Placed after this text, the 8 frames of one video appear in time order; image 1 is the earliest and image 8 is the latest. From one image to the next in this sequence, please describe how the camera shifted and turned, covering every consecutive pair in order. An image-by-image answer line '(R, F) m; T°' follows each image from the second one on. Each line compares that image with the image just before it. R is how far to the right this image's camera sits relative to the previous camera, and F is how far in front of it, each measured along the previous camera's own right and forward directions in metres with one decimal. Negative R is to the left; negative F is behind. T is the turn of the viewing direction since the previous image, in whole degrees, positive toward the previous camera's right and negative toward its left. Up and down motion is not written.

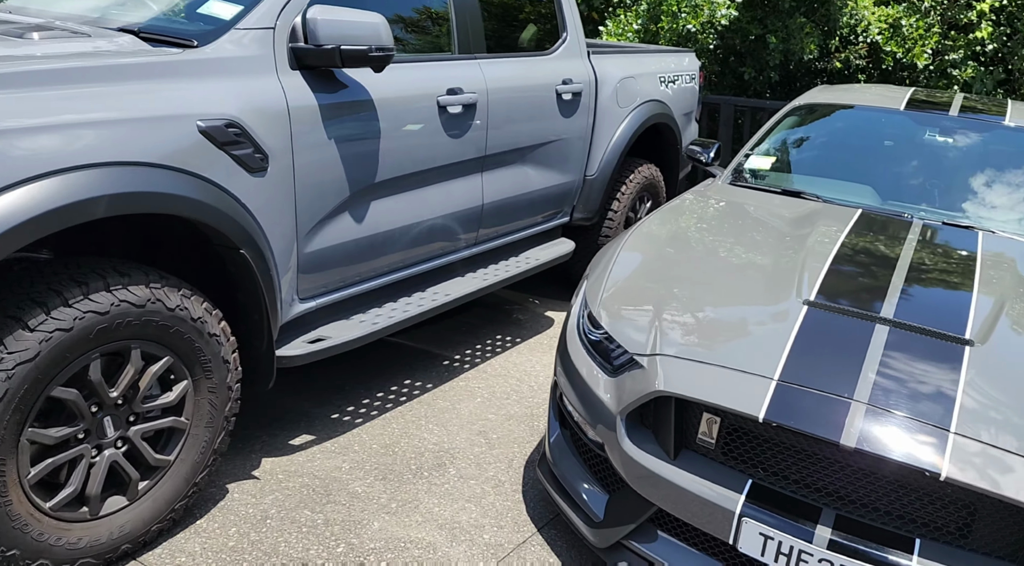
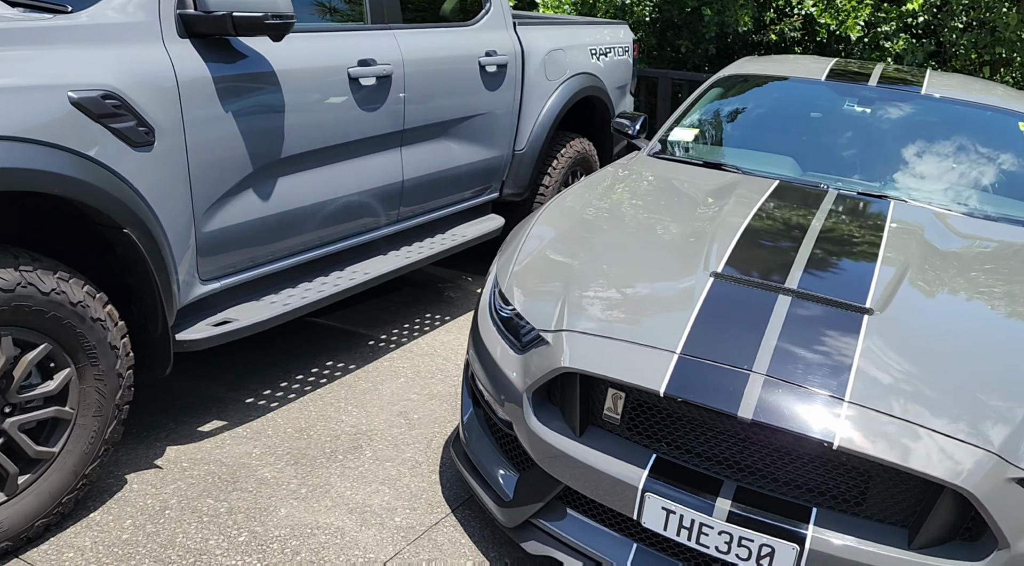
(+0.2, +0.1) m; +3°
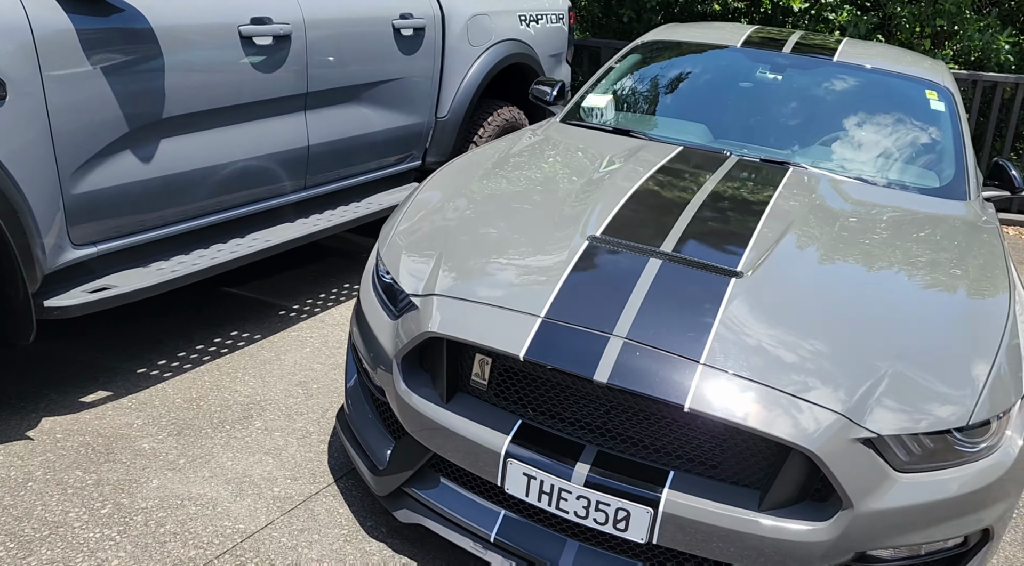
(+0.3, 0.0) m; +2°
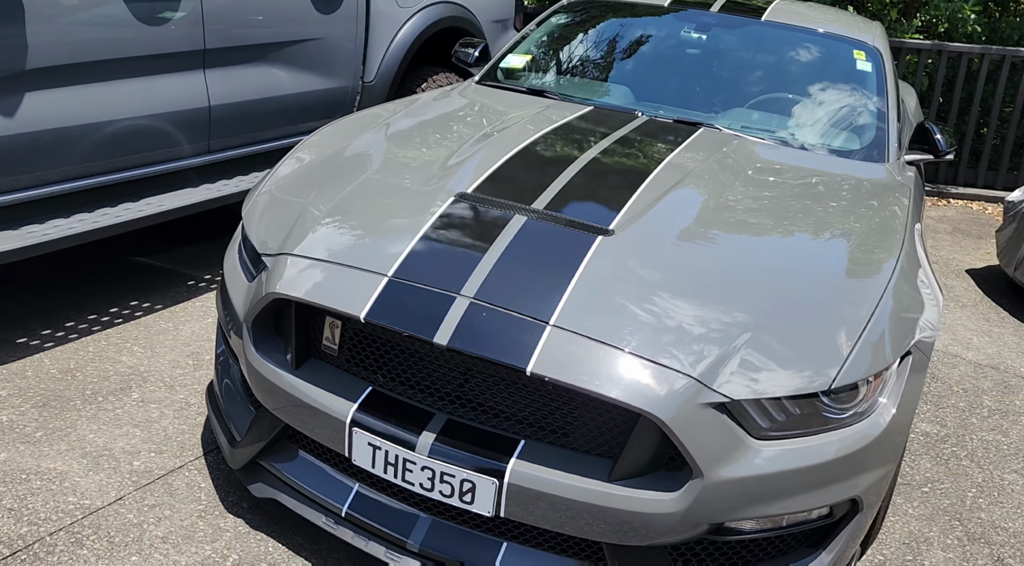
(+0.4, +0.1) m; 0°
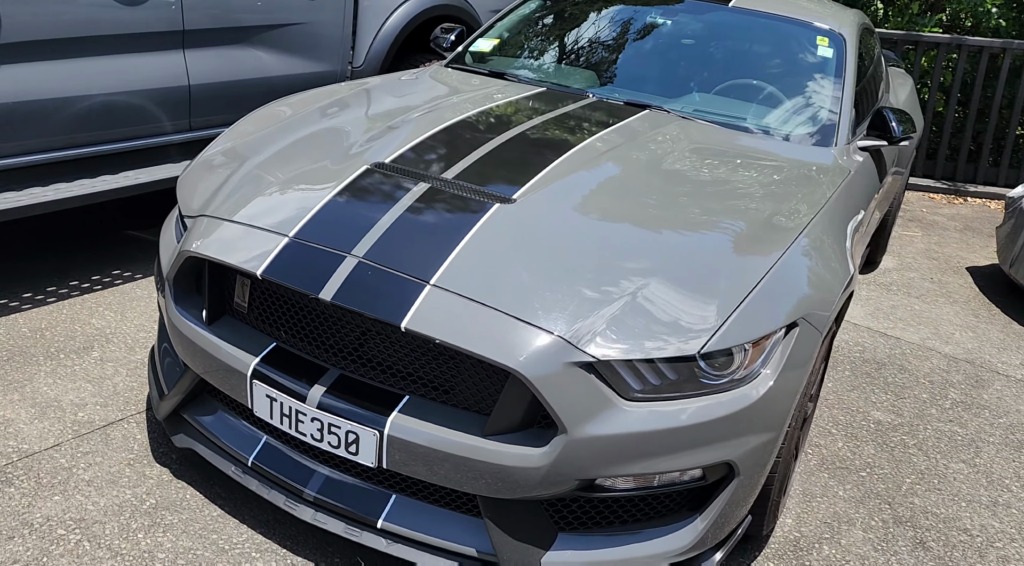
(+0.4, -0.1) m; -4°
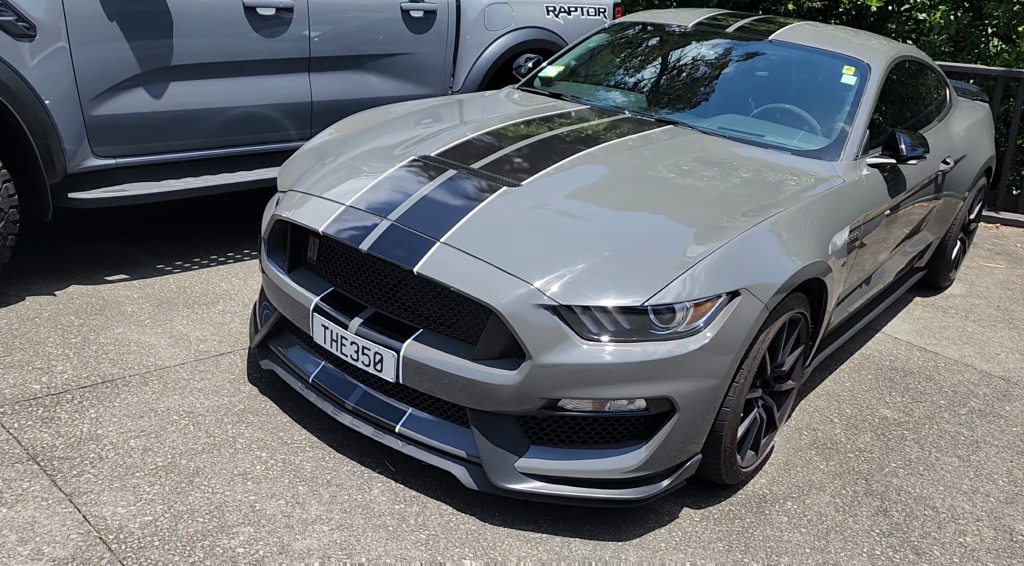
(+0.5, -0.5) m; -10°
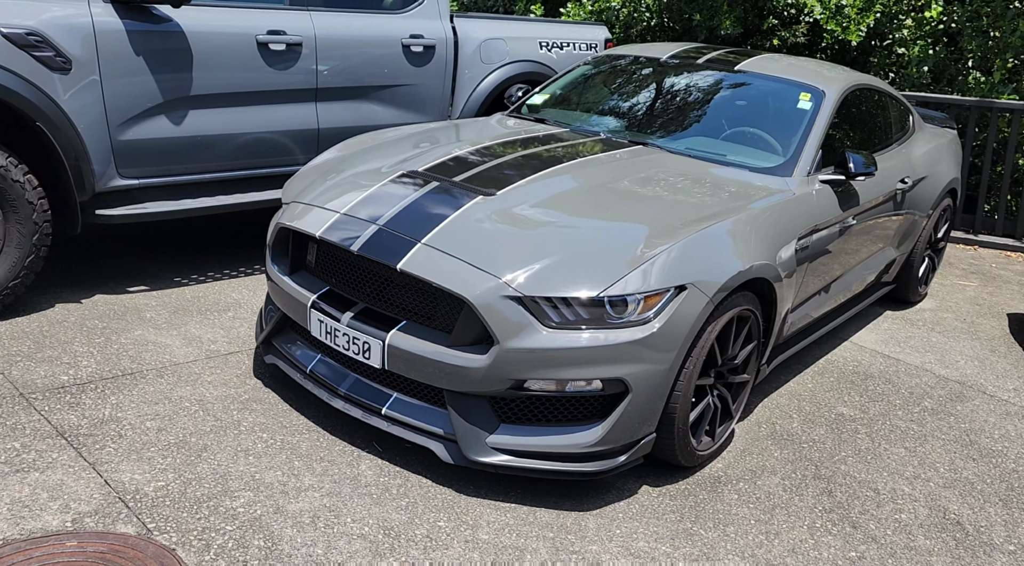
(+0.1, -0.3) m; -1°
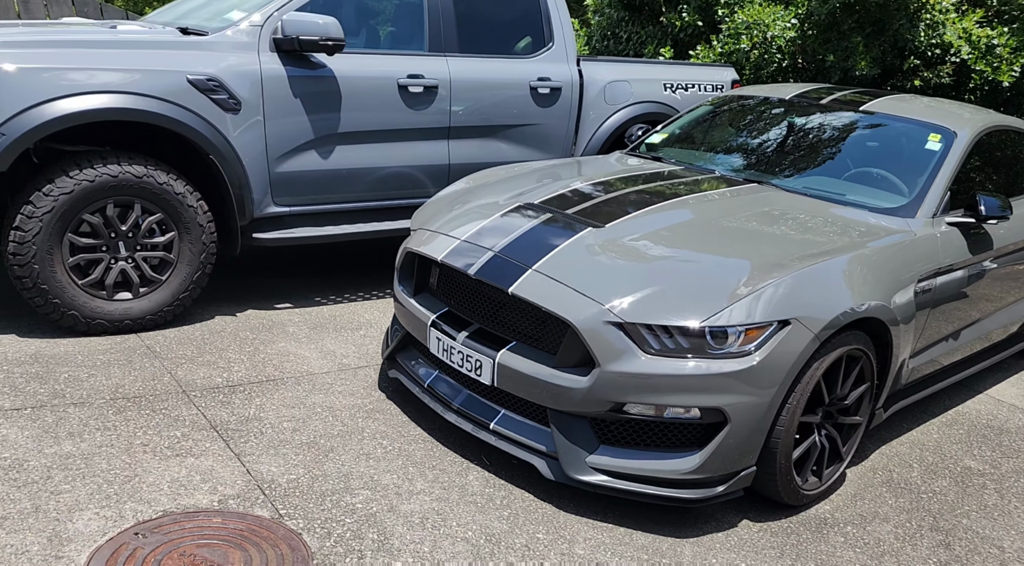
(+0.1, -0.2) m; -10°
